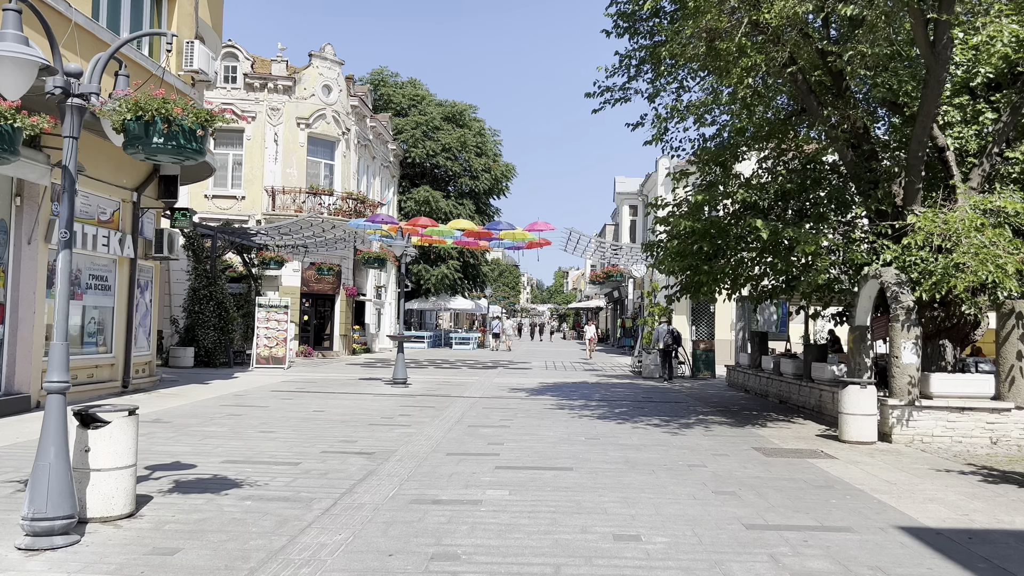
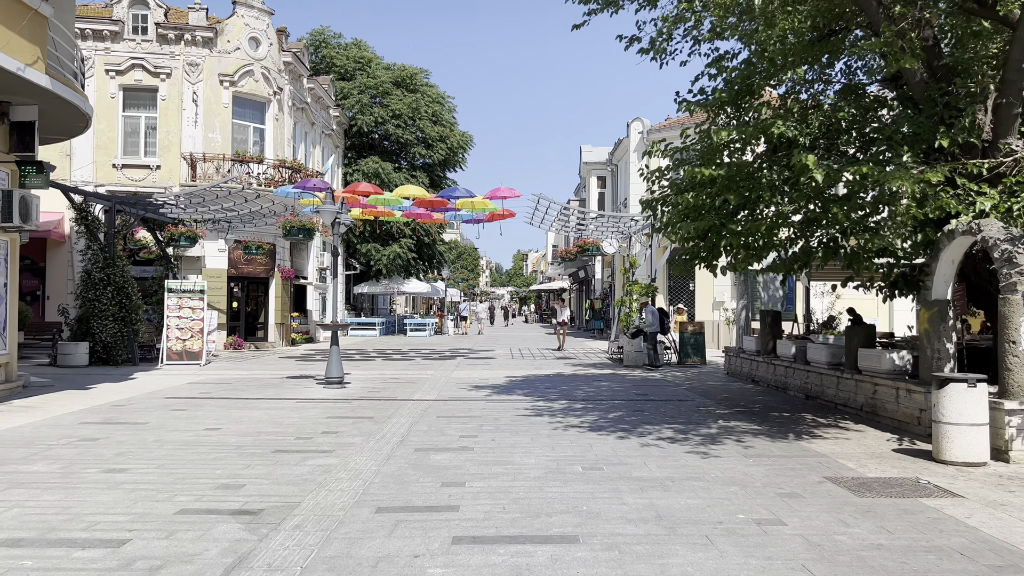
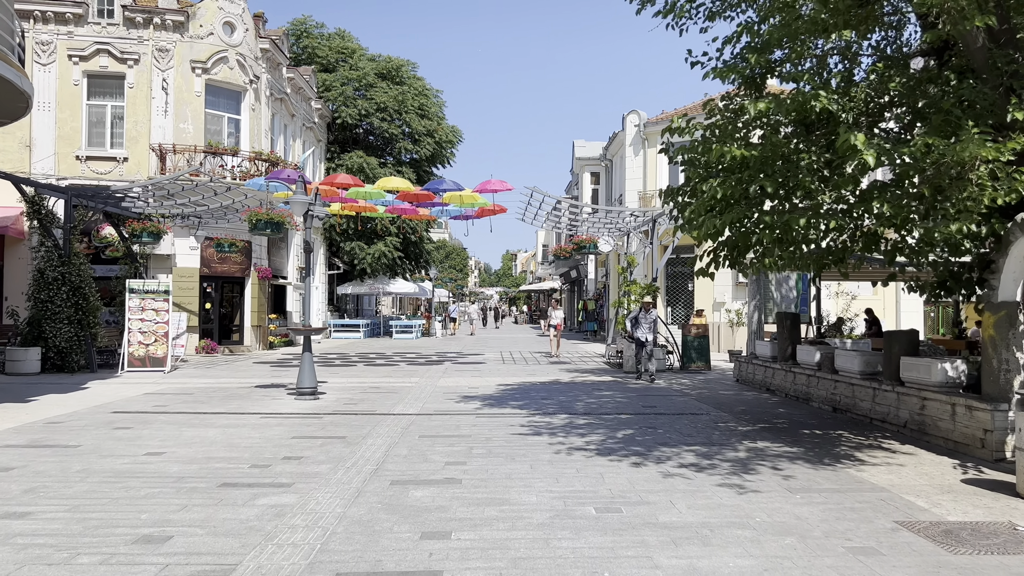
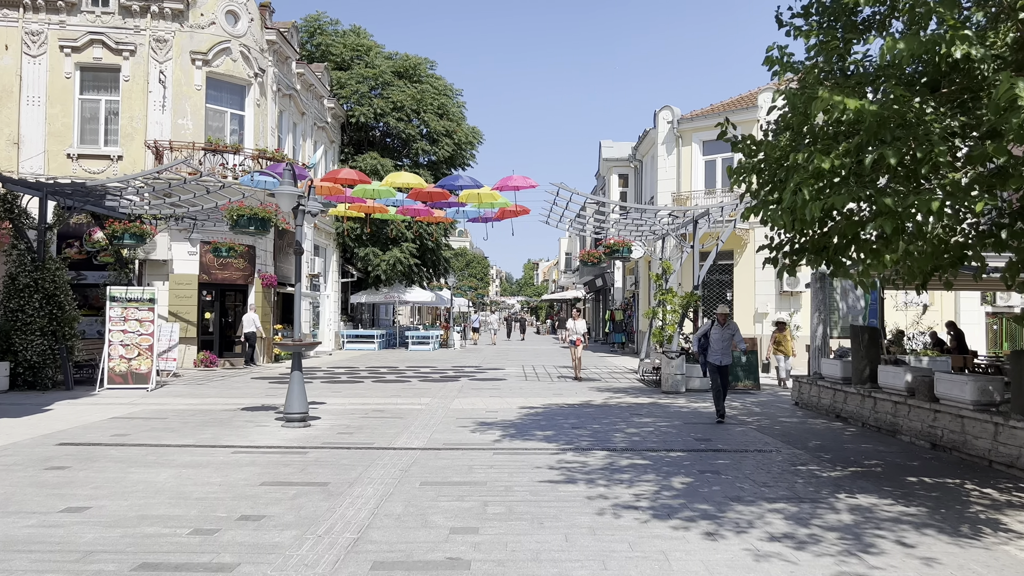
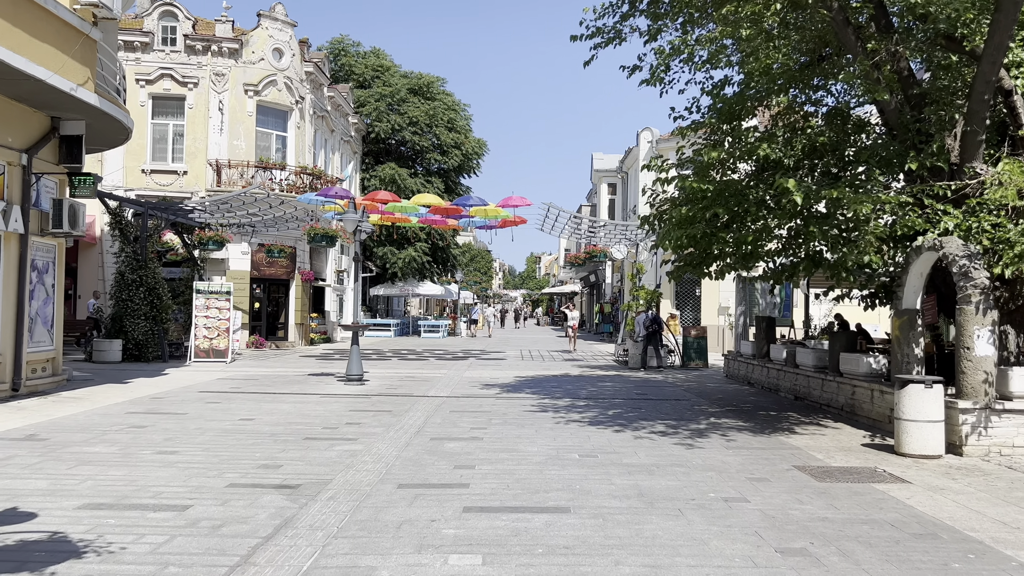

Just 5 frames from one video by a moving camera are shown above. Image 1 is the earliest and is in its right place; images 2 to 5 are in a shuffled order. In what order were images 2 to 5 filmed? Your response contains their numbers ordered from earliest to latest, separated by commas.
5, 2, 3, 4
